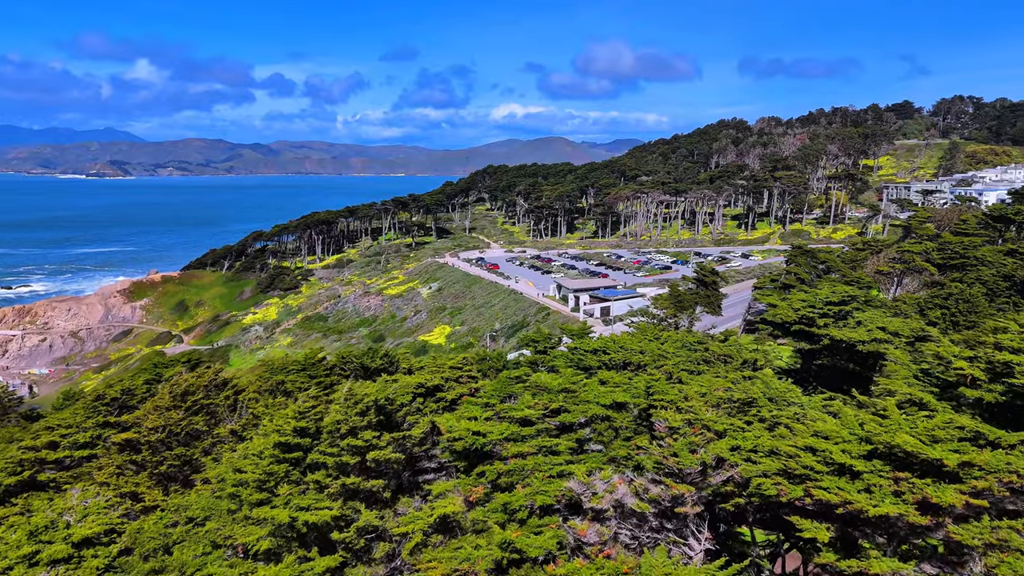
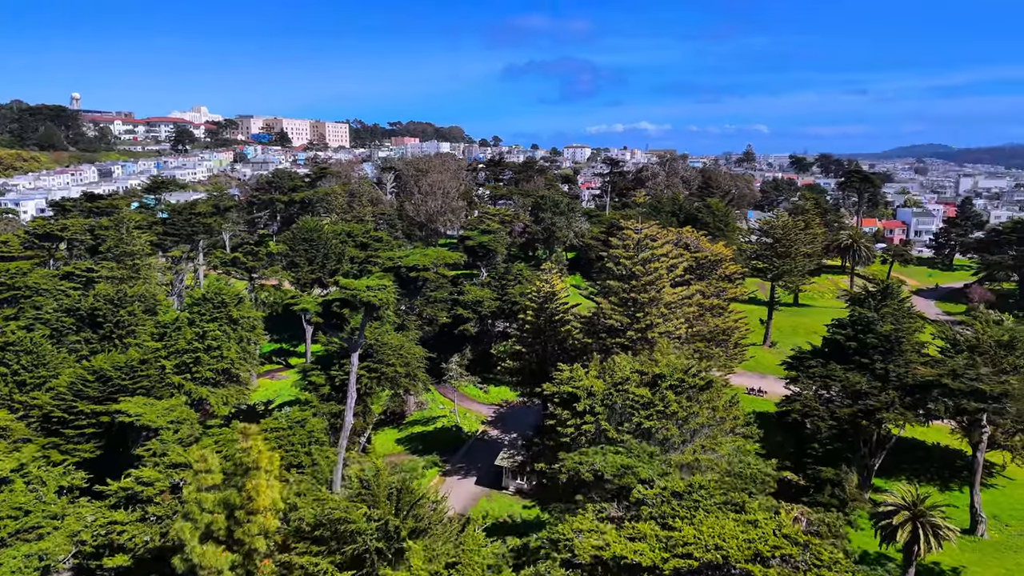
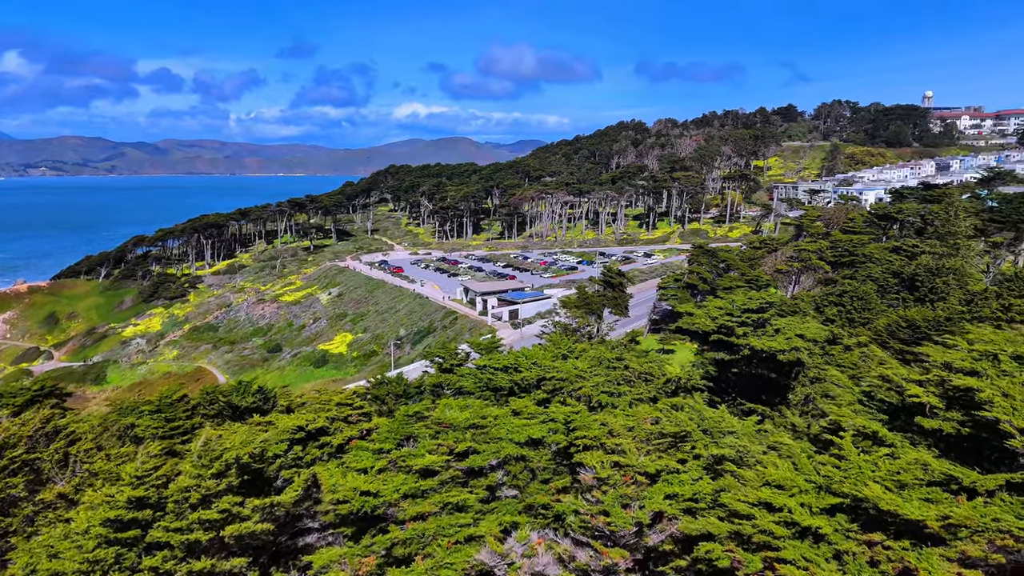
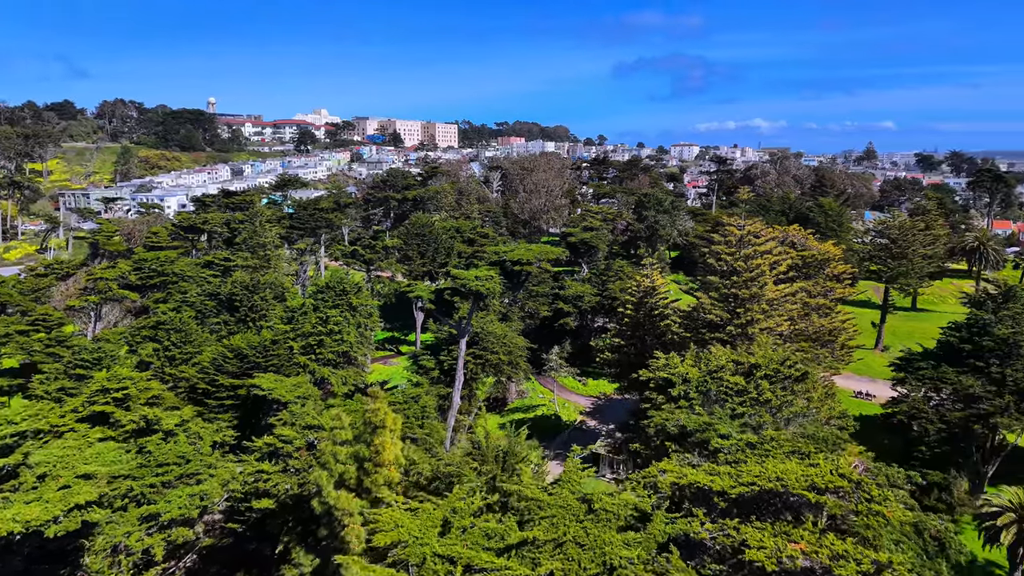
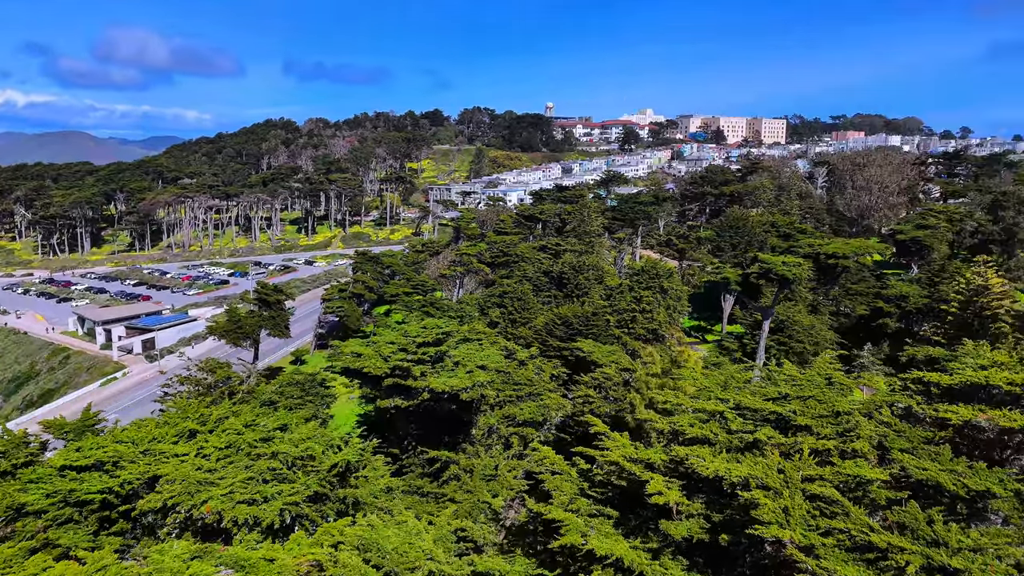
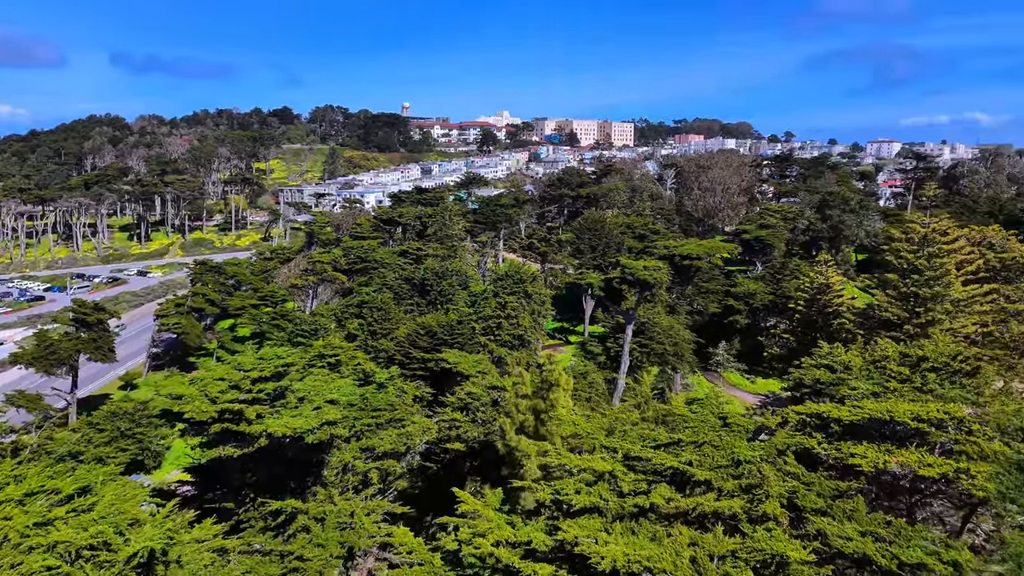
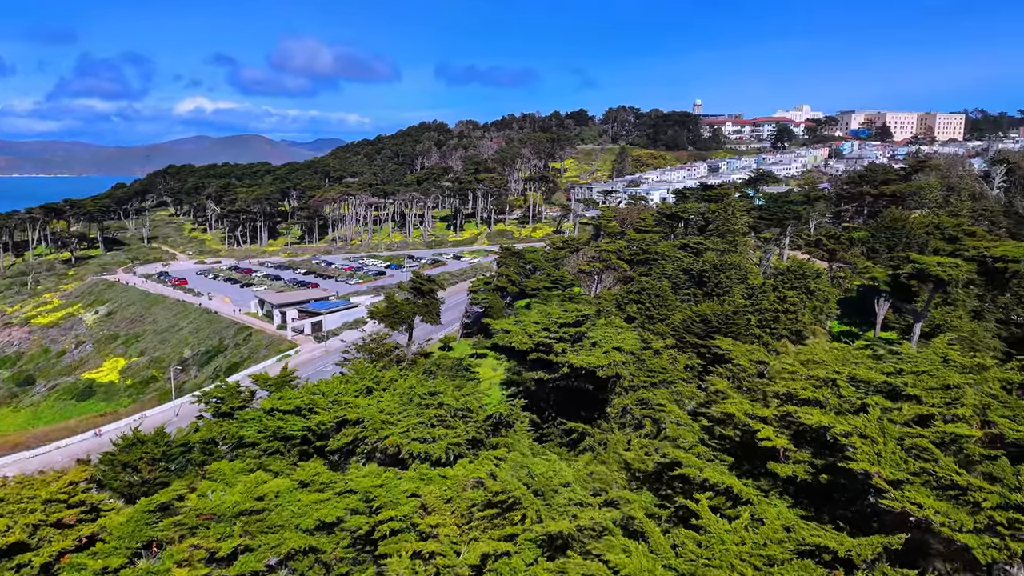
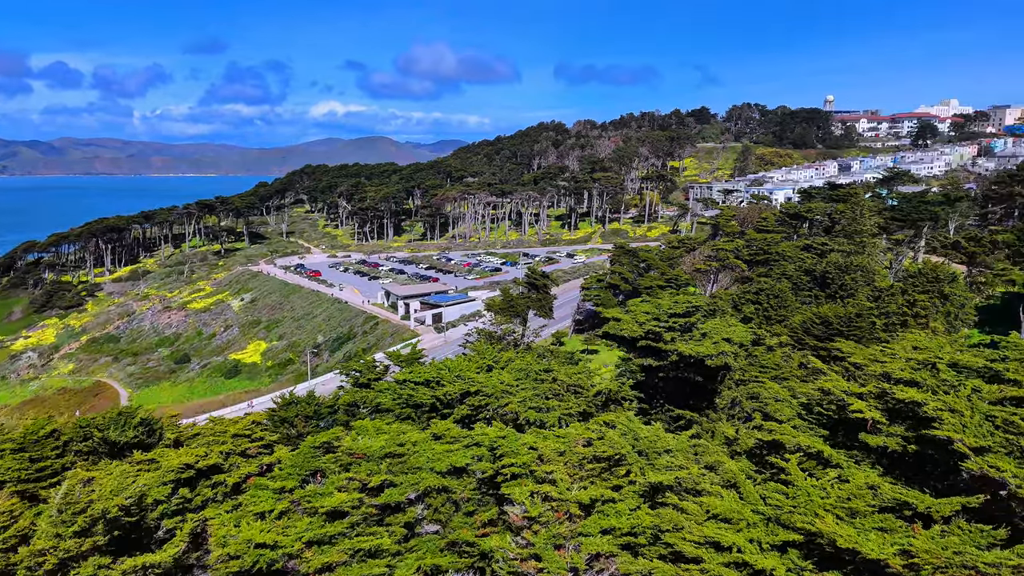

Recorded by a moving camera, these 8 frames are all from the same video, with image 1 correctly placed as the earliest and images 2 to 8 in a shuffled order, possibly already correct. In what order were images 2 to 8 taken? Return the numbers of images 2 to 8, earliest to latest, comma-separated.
3, 8, 7, 5, 6, 4, 2
